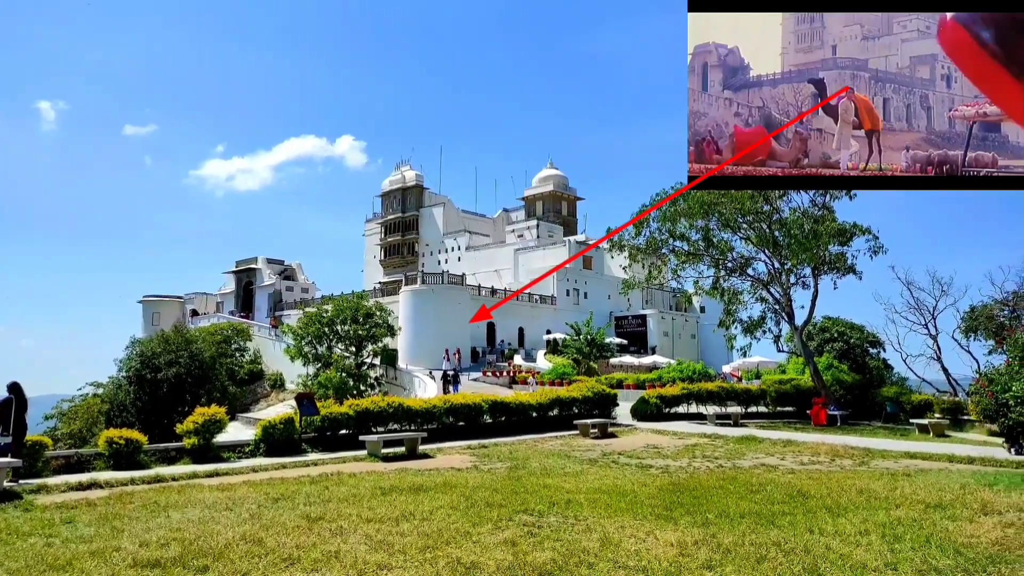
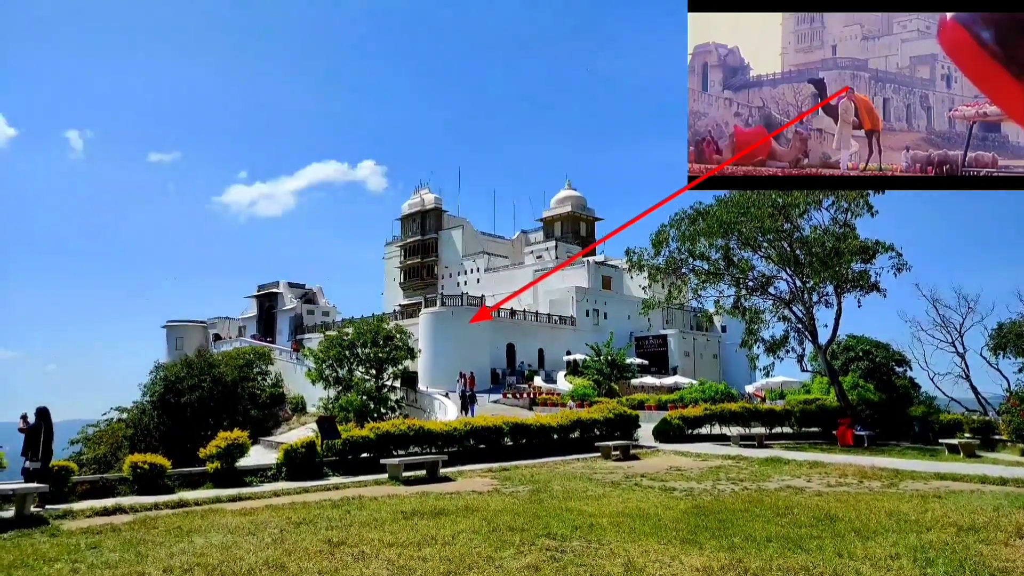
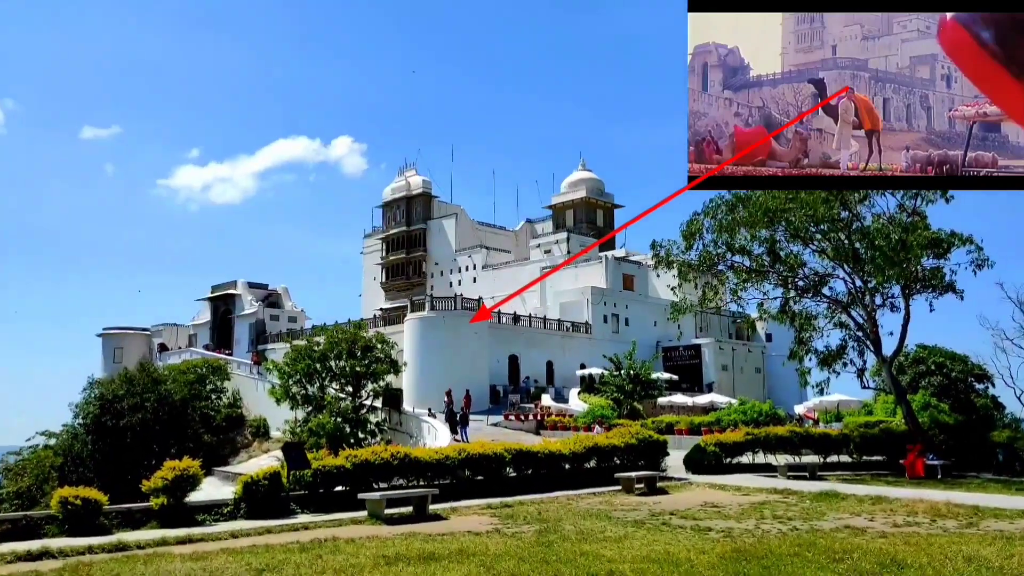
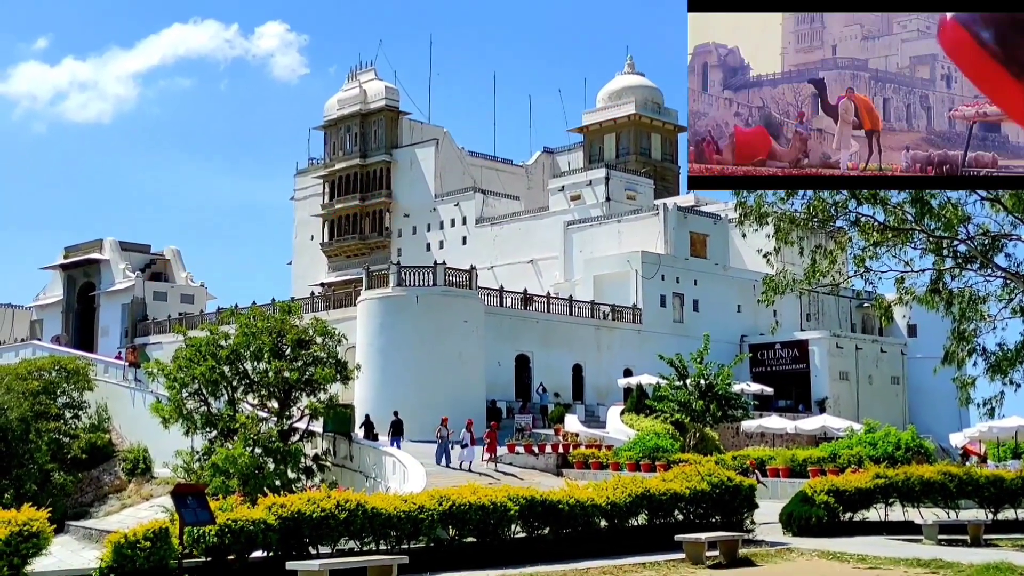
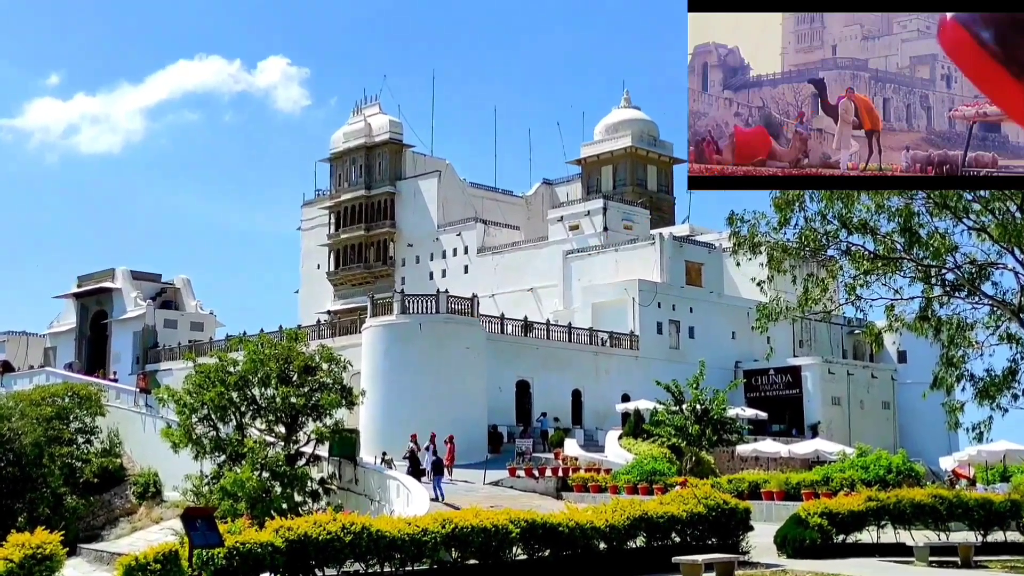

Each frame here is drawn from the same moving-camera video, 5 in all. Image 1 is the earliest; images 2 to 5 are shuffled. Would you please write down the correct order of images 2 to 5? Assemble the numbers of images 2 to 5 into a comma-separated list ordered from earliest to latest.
2, 3, 5, 4
